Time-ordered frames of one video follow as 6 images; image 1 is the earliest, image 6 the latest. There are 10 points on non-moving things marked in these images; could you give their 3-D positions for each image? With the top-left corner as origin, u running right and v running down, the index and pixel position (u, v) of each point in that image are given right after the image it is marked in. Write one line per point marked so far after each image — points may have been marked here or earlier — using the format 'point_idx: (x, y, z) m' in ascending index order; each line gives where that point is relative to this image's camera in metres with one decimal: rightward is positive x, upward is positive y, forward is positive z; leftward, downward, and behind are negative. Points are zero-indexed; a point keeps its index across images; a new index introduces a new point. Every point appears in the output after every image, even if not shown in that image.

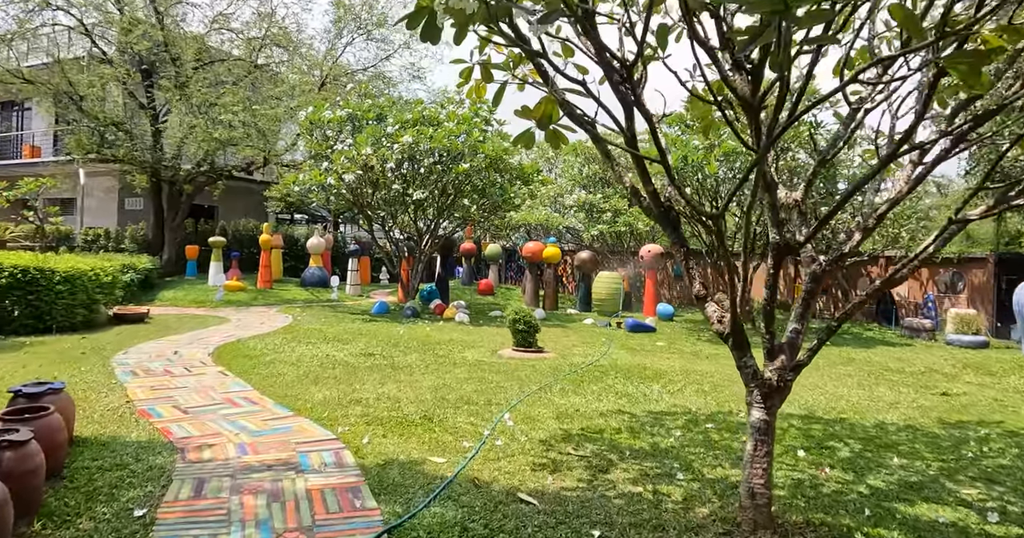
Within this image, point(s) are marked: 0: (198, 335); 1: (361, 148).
0: (-4.4, -0.9, +8.8) m
1: (-2.7, +2.2, +11.2) m
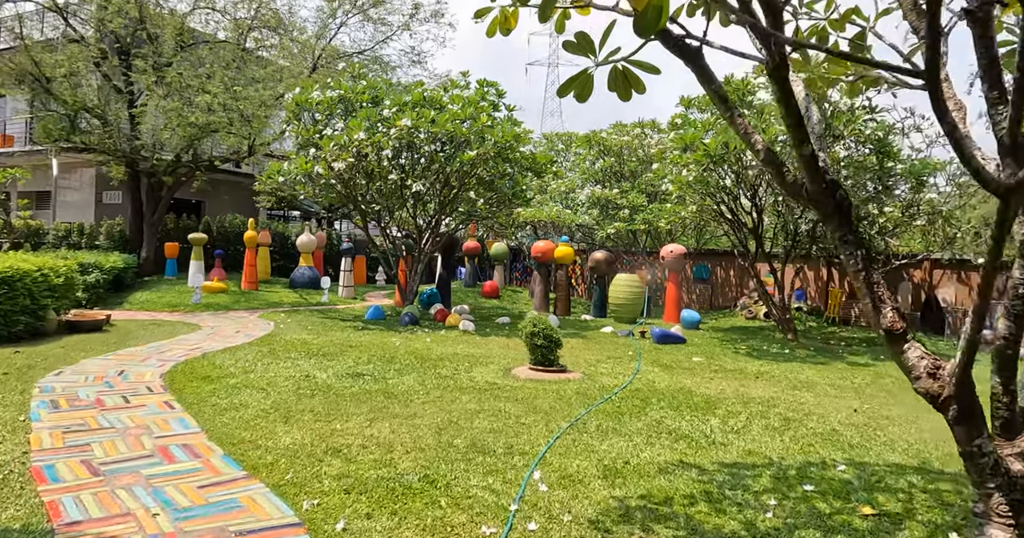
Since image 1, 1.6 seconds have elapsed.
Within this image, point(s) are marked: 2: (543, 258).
0: (-4.2, -0.9, +7.4) m
1: (-2.5, +2.2, +9.9) m
2: (+0.7, +0.2, +13.7) m
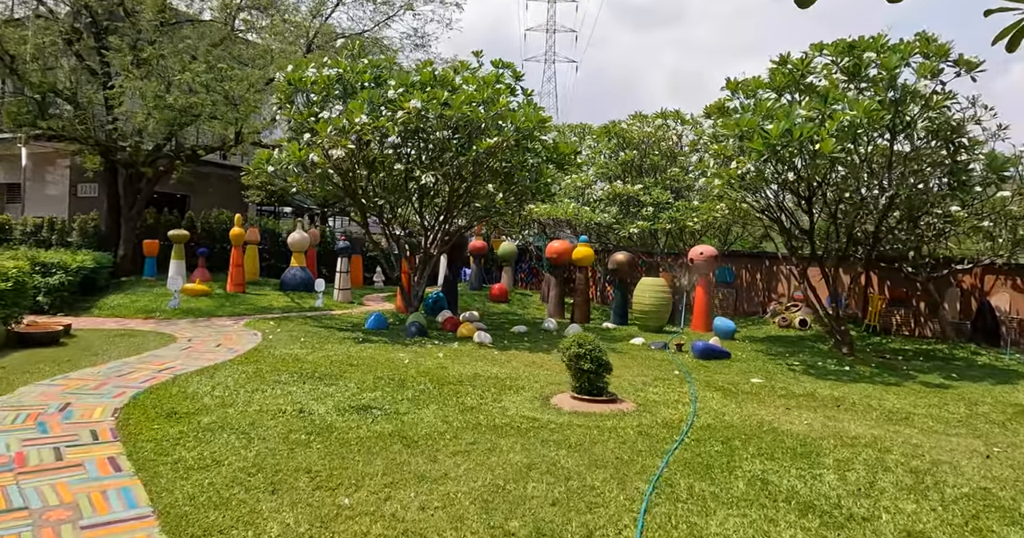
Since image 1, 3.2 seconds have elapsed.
0: (-3.8, -0.9, +6.1) m
1: (-2.2, +2.1, +8.6) m
2: (+0.9, +0.2, +12.5) m
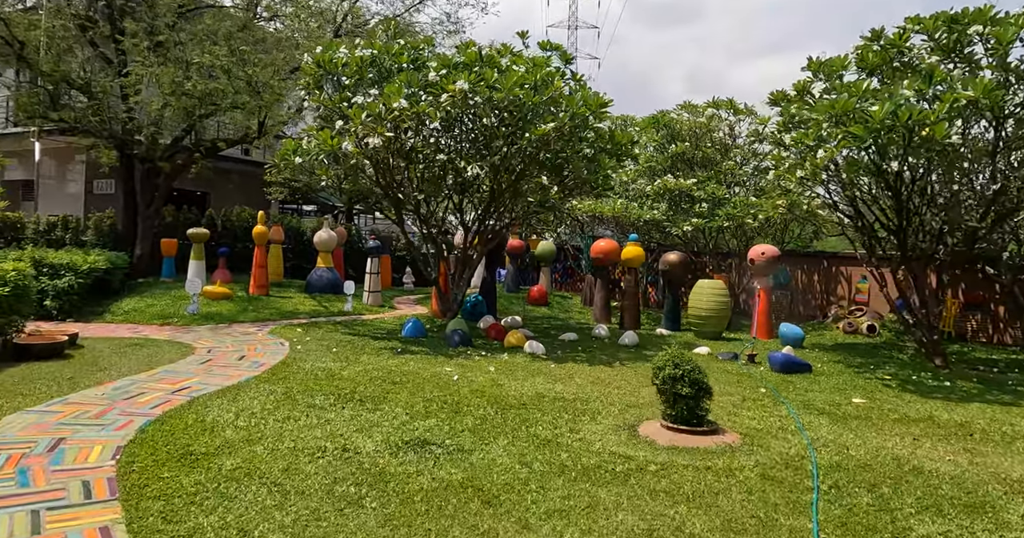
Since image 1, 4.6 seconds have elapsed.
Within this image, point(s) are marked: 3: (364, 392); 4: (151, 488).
0: (-3.2, -1.0, +5.3) m
1: (-1.5, +2.1, +7.7) m
2: (+1.7, +0.2, +11.5) m
3: (-1.3, -1.1, +5.5) m
4: (-1.8, -1.1, +3.2) m
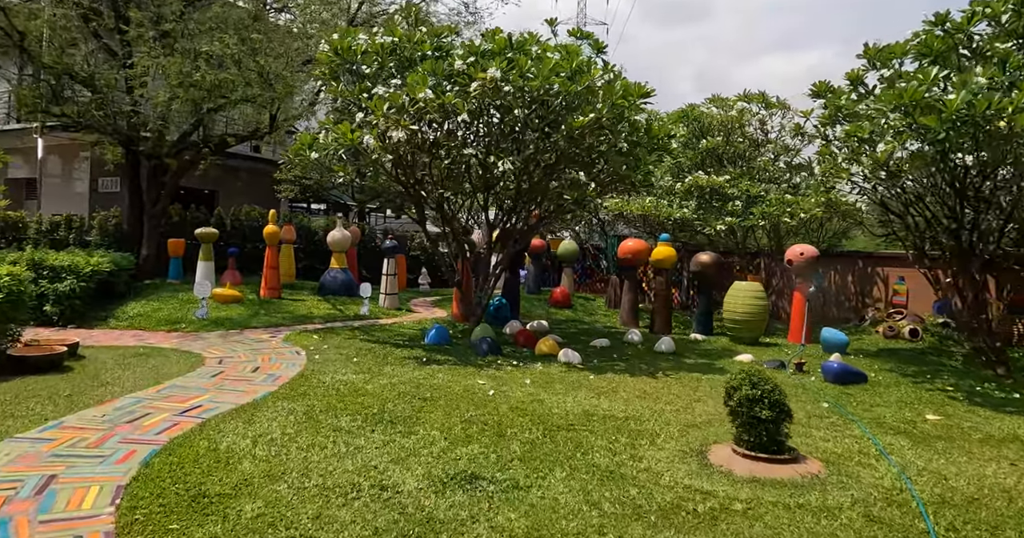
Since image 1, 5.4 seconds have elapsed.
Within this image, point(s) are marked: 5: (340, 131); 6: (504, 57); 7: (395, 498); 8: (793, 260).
0: (-2.8, -1.0, +4.7) m
1: (-1.1, +2.1, +7.1) m
2: (+2.1, +0.2, +10.9) m
3: (-0.9, -1.1, +4.9) m
4: (-1.5, -1.1, +2.6) m
5: (-2.0, +1.6, +7.3) m
6: (-0.1, +2.5, +7.4) m
7: (-0.6, -1.2, +3.2) m
8: (+4.8, +0.2, +10.5) m
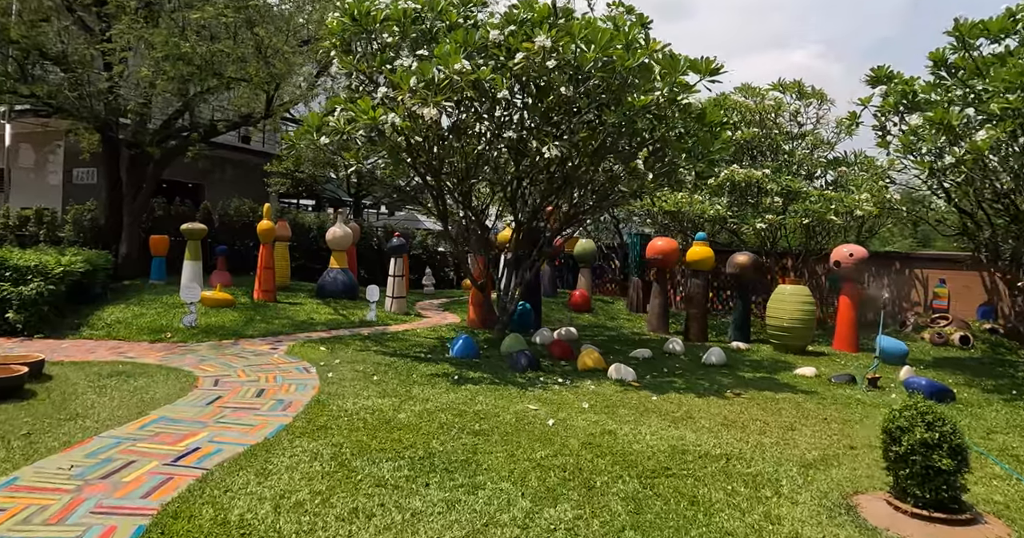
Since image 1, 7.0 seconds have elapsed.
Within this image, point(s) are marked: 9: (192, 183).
0: (-2.3, -1.0, +3.7) m
1: (-0.7, +2.0, +6.1) m
2: (+2.5, +0.1, +10.0) m
3: (-0.4, -1.1, +3.9) m
4: (-0.9, -1.2, +1.6) m
5: (-1.6, +1.6, +6.3) m
6: (+0.3, +2.5, +6.4) m
7: (-0.1, -1.2, +2.2) m
8: (+5.1, +0.1, +9.7) m
9: (-7.6, +2.0, +14.8) m
